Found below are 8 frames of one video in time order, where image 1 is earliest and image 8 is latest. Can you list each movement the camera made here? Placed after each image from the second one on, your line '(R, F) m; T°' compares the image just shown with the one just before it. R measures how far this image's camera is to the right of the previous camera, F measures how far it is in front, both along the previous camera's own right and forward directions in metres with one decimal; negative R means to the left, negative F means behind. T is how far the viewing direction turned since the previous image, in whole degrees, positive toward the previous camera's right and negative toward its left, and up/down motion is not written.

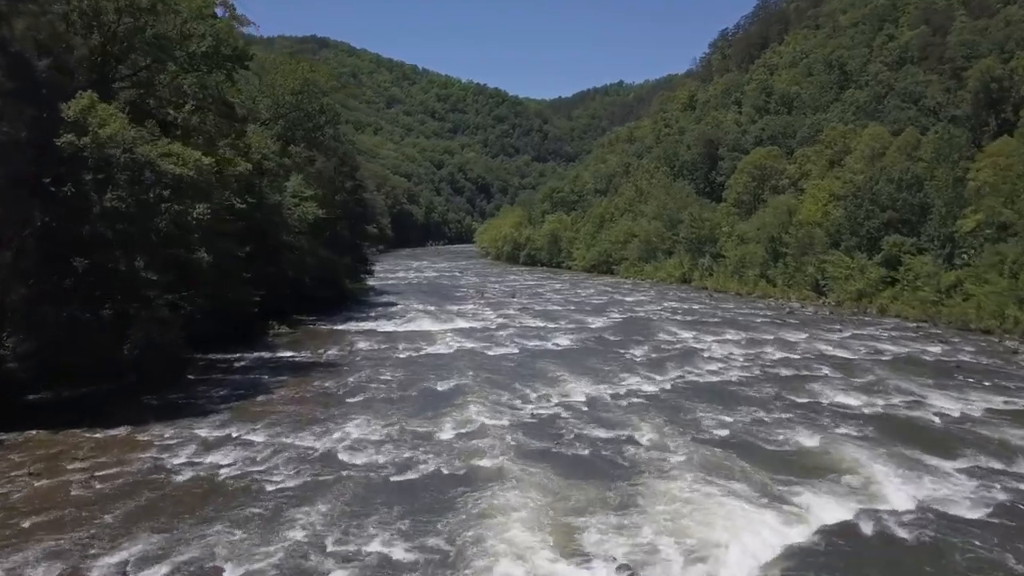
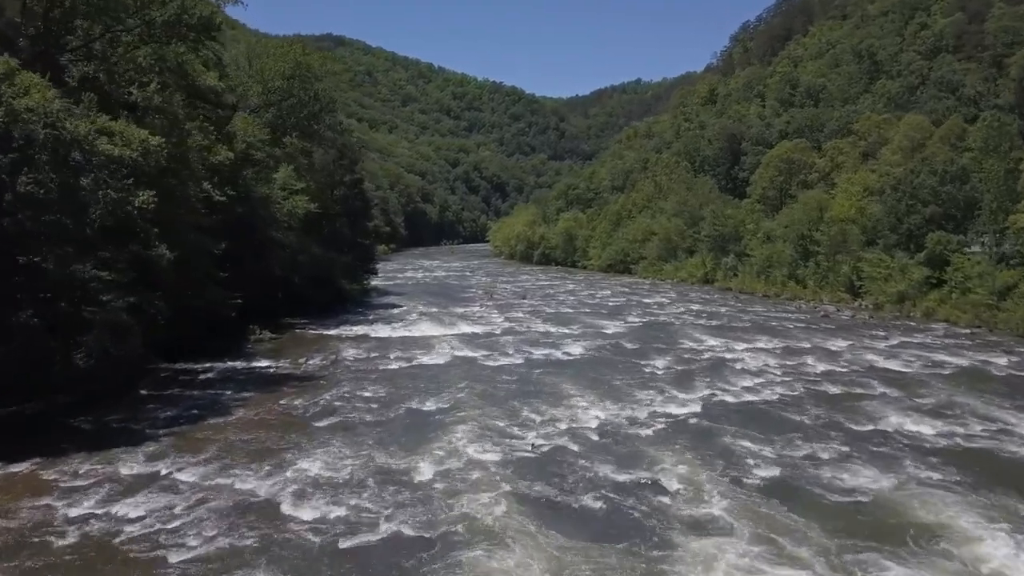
(+0.4, +3.2) m; -1°
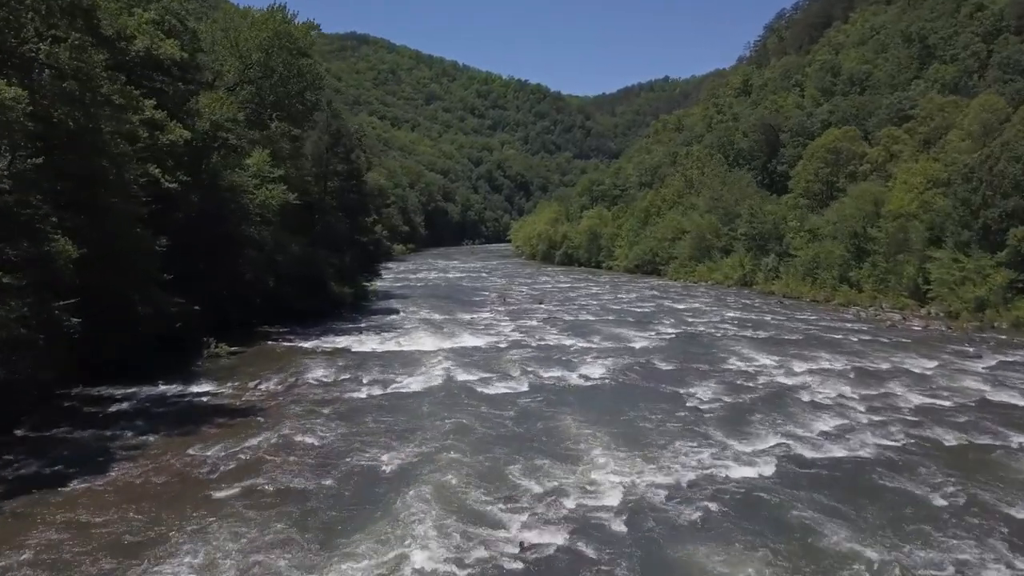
(+0.6, +5.2) m; -2°
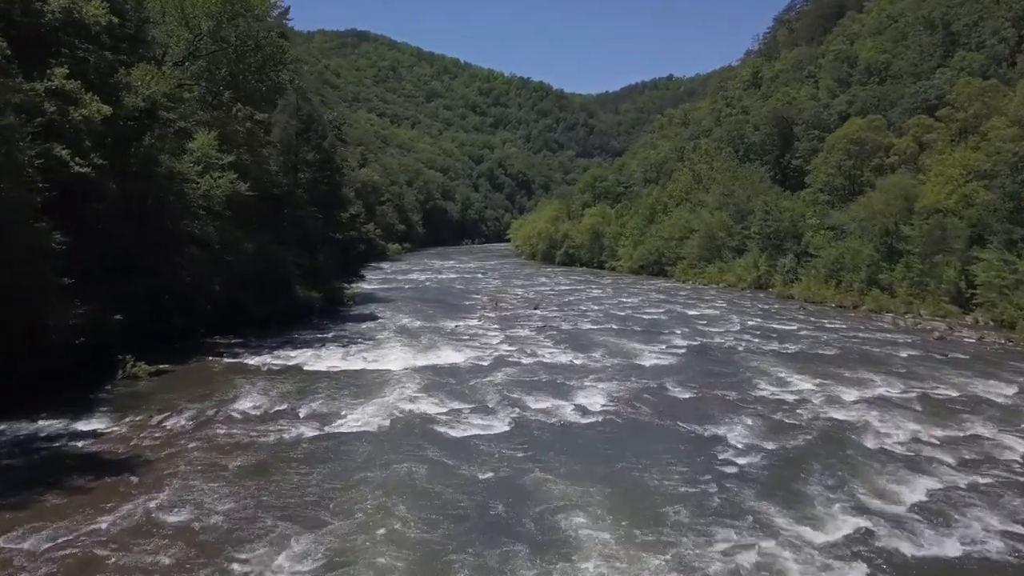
(+0.5, +4.3) m; 0°
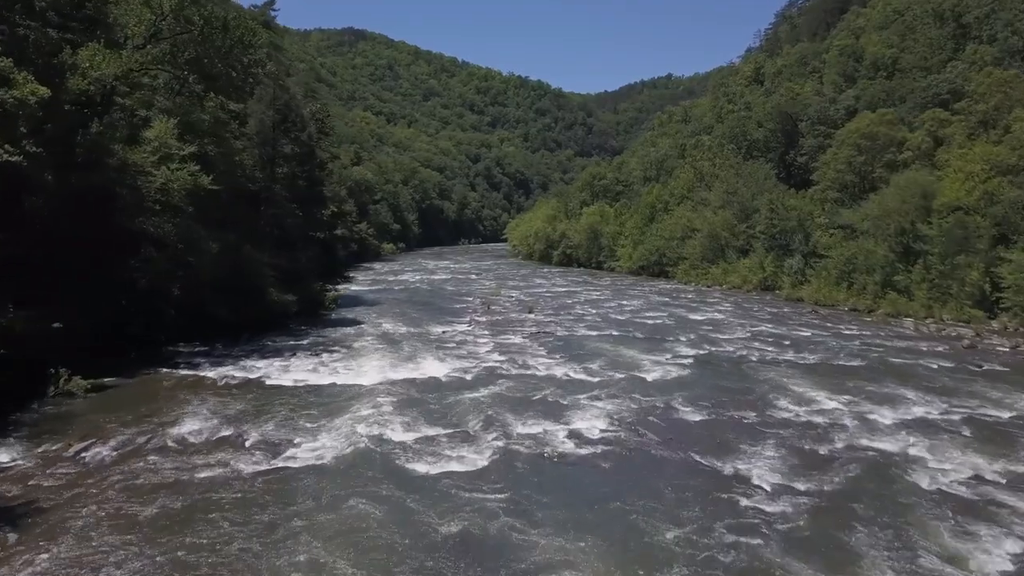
(+0.3, +2.4) m; 0°
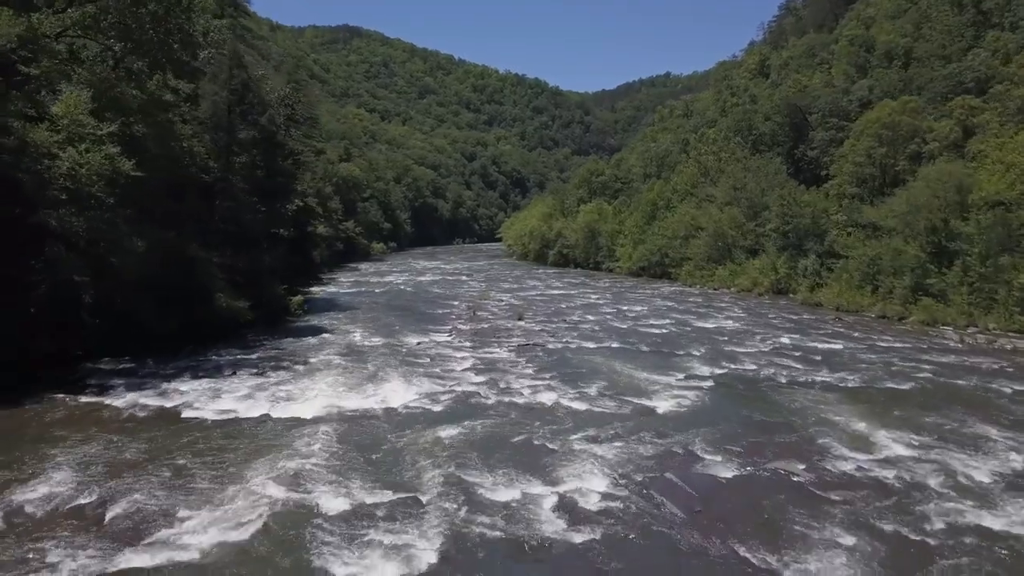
(+0.4, +3.9) m; 0°
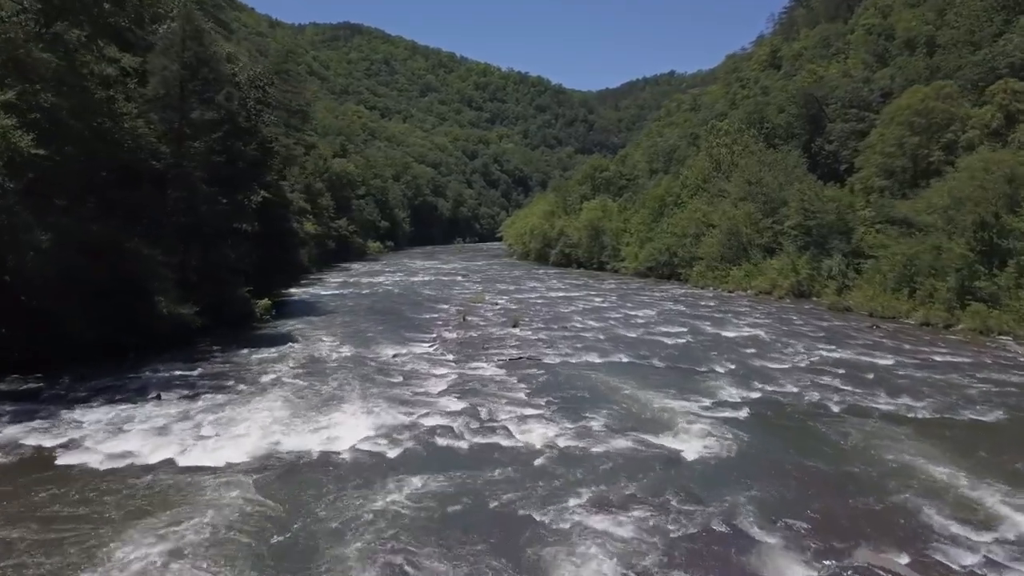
(+0.3, +3.8) m; 0°
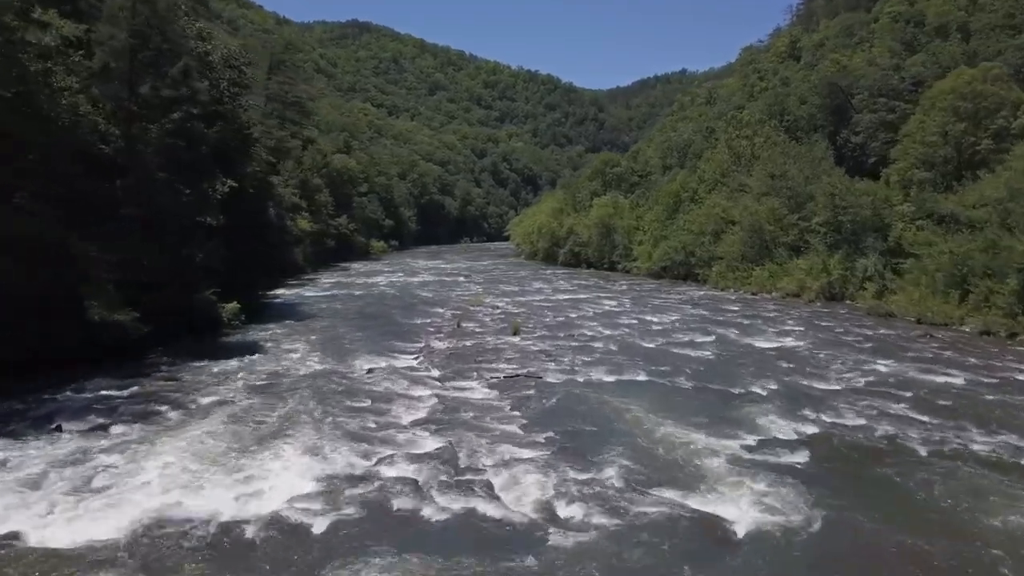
(+0.3, +3.5) m; -1°
